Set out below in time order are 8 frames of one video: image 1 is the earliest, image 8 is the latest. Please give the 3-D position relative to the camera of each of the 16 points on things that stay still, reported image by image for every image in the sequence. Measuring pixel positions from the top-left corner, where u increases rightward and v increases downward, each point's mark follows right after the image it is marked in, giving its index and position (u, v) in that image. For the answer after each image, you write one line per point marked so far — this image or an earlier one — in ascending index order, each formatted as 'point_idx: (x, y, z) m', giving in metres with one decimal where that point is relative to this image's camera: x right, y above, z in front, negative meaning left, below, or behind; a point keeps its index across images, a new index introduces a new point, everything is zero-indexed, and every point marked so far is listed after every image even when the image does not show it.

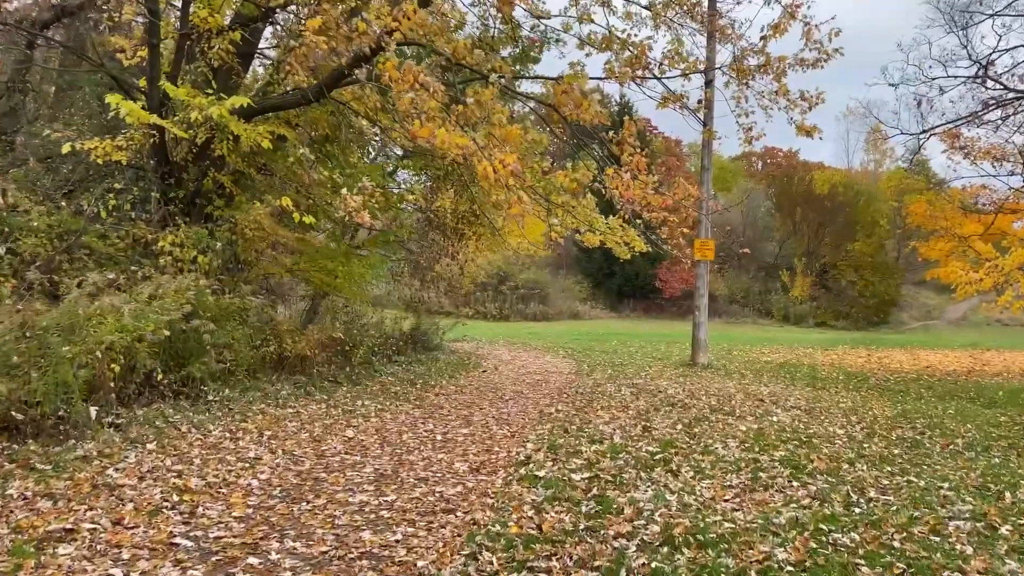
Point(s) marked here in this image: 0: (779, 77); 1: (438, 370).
0: (+3.6, +2.9, +10.7) m
1: (-1.4, -1.6, +15.4) m
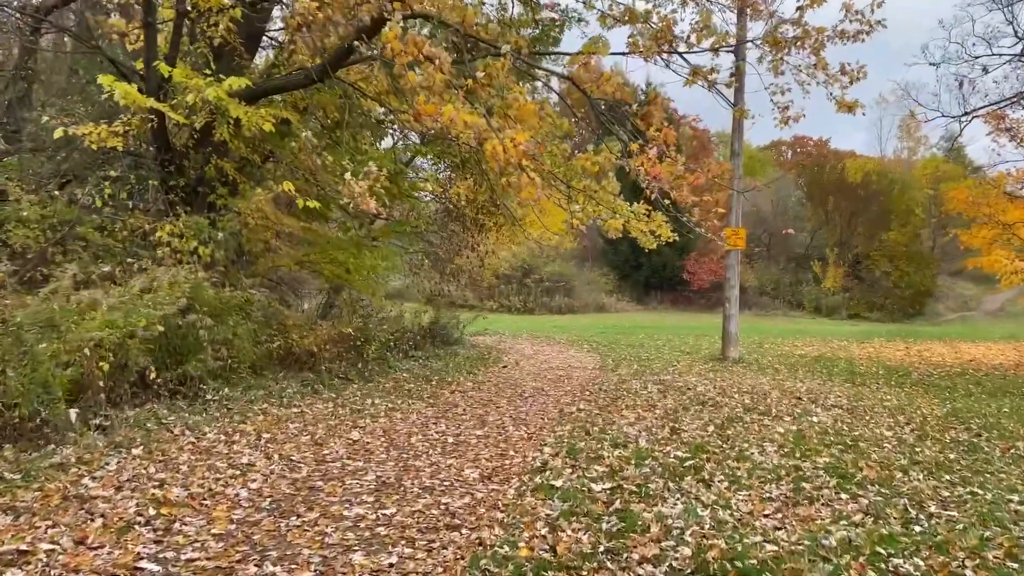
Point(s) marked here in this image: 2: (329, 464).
0: (+3.9, +3.0, +9.9) m
1: (-1.0, -1.5, +14.8) m
2: (-1.6, -1.5, +6.8) m
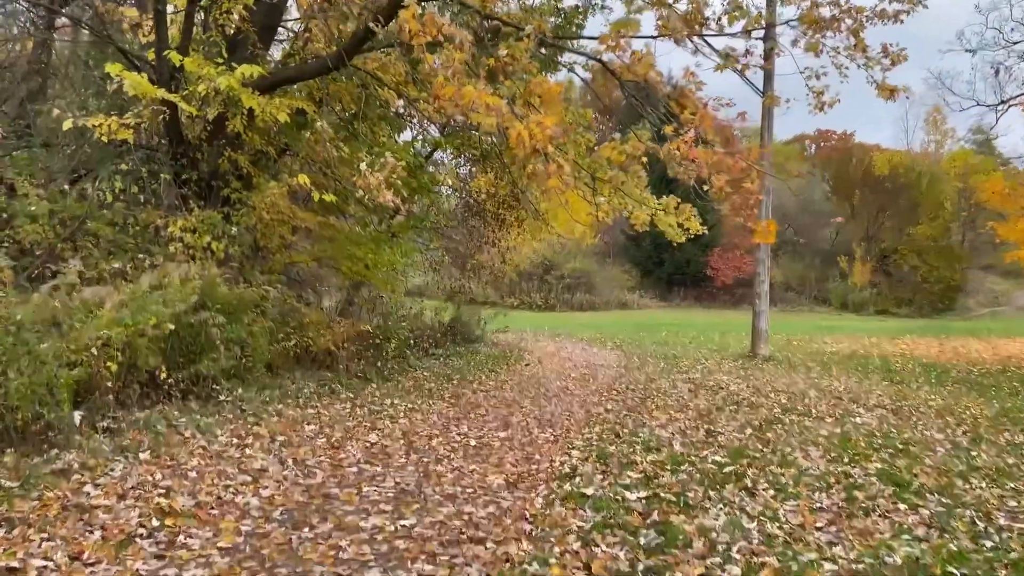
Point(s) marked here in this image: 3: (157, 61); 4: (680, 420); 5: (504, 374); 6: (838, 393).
0: (+4.1, +3.1, +9.4) m
1: (-0.6, -1.4, +14.4) m
2: (-1.4, -1.5, +6.4) m
3: (-4.2, +2.7, +9.3) m
4: (+1.8, -1.4, +8.2) m
5: (-0.1, -1.5, +13.3) m
6: (+4.3, -1.4, +10.3) m
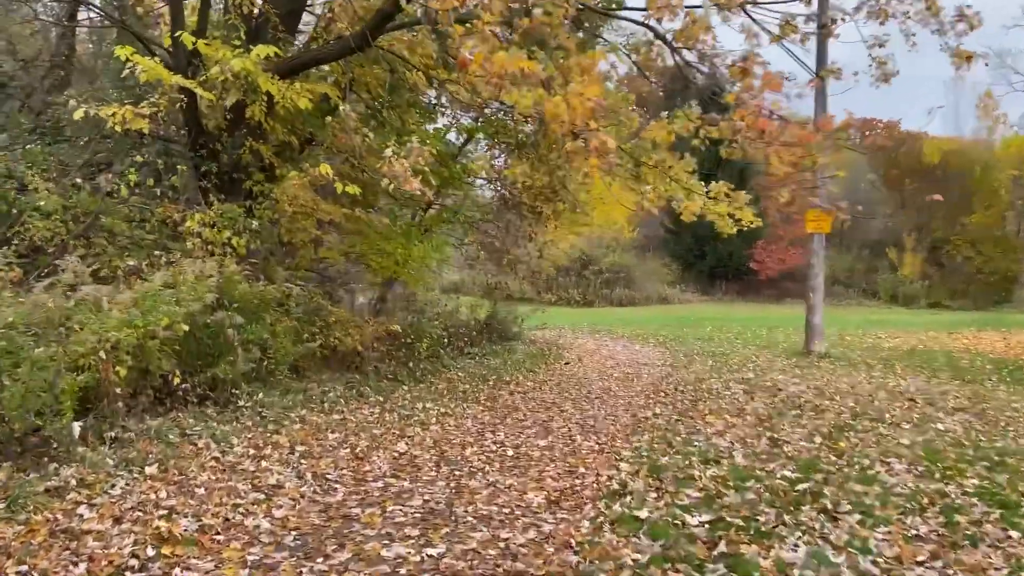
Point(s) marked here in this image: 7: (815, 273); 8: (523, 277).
0: (+4.5, +3.2, +8.5) m
1: (+0.1, -1.3, +13.7) m
2: (-1.1, -1.4, +5.8) m
3: (-3.8, +2.7, +8.8) m
4: (+2.2, -1.3, +7.4) m
5: (+0.5, -1.4, +12.7) m
6: (+4.8, -1.3, +9.5) m
7: (+5.8, +0.3, +15.0) m
8: (+0.3, +0.3, +18.3) m
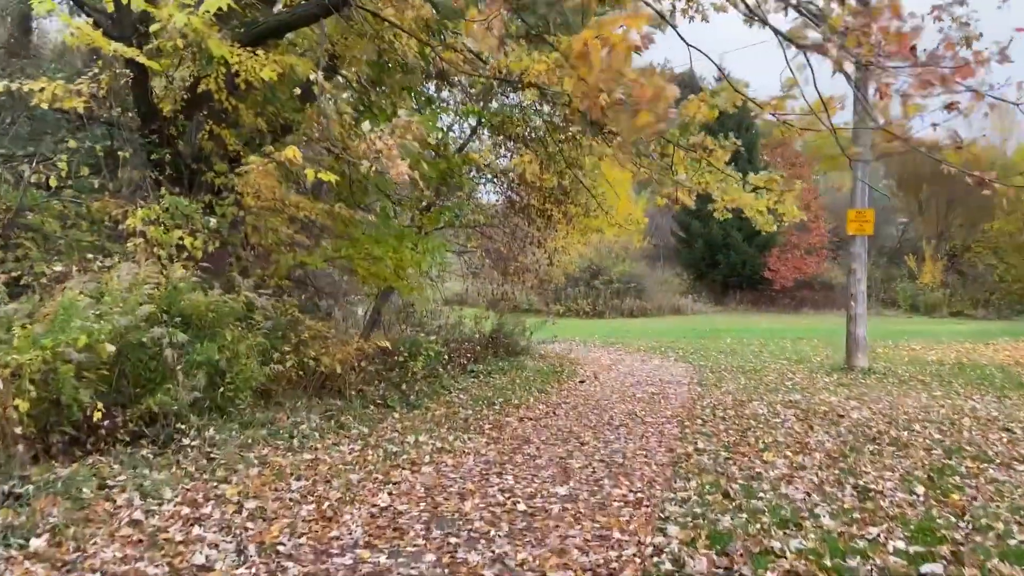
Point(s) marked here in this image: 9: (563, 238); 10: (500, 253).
0: (+4.6, +3.1, +7.0) m
1: (+0.2, -1.5, +12.2) m
2: (-1.0, -1.5, +4.3) m
3: (-3.7, +2.6, +7.4) m
4: (+2.2, -1.4, +5.9) m
5: (+0.6, -1.5, +11.2) m
6: (+4.9, -1.3, +7.9) m
7: (+5.9, +0.1, +13.5) m
8: (+0.4, 0.0, +16.8) m
9: (+1.0, +1.0, +15.4) m
10: (-0.2, +0.7, +15.1) m
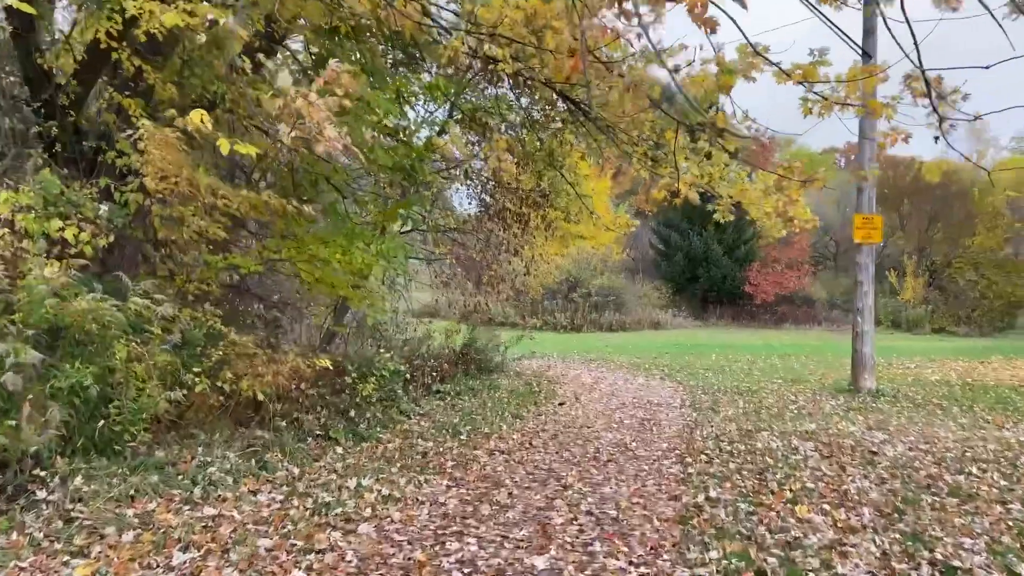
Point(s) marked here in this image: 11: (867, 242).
0: (+4.4, +3.0, +5.8) m
1: (-0.2, -1.6, +10.8) m
2: (-1.1, -1.5, +2.8) m
3: (-4.0, +2.6, +5.9) m
4: (+2.0, -1.4, +4.6) m
5: (+0.2, -1.6, +9.8) m
6: (+4.6, -1.5, +6.6) m
7: (+5.5, -0.1, +12.3) m
8: (-0.1, -0.2, +15.4) m
9: (+0.5, +0.8, +14.0) m
10: (-0.7, +0.5, +13.7) m
11: (+5.4, +0.7, +12.0) m
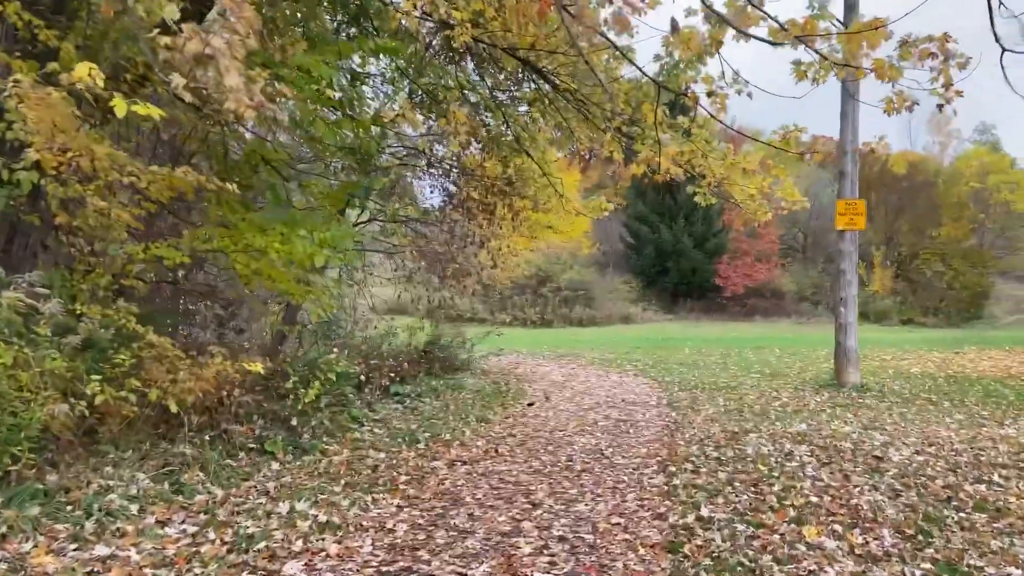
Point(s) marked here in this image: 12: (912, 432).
0: (+4.1, +3.1, +5.1) m
1: (-0.7, -1.5, +10.0) m
2: (-1.3, -1.4, +2.0) m
3: (-4.3, +2.6, +5.0) m
4: (+1.8, -1.3, +3.8) m
5: (-0.2, -1.5, +9.0) m
6: (+4.3, -1.3, +6.0) m
7: (+5.0, +0.1, +11.7) m
8: (-0.7, -0.1, +14.6) m
9: (-0.1, +0.9, +13.2) m
10: (-1.3, +0.6, +12.8) m
11: (+4.9, +0.9, +11.4) m
12: (+3.8, -1.4, +7.5) m
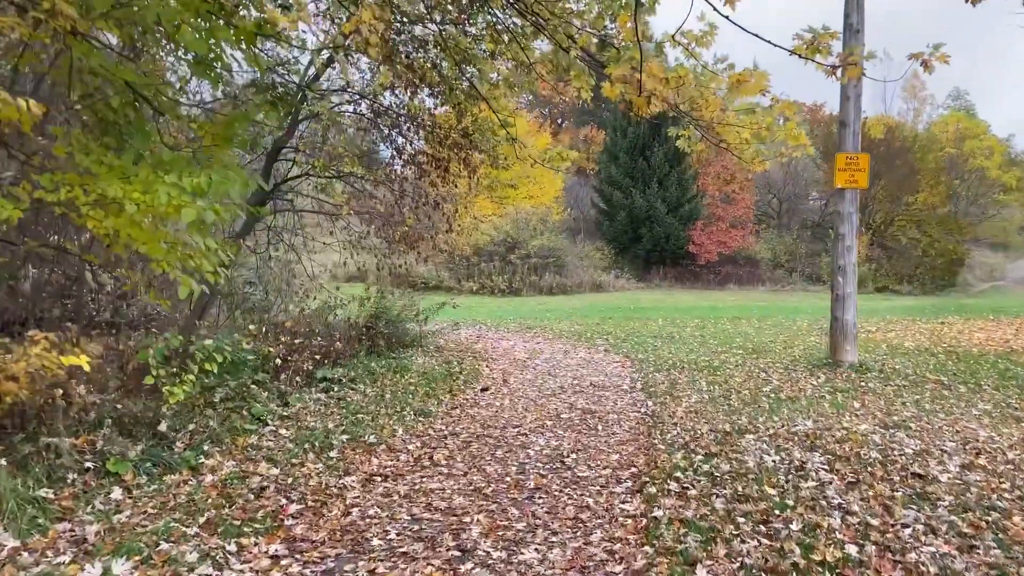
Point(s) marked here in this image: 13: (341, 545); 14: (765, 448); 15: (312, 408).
0: (+3.7, +3.3, +3.6) m
1: (-1.2, -1.1, +8.5) m
2: (-1.6, -1.4, +0.4) m
3: (-4.6, +2.8, +3.1) m
4: (+1.5, -1.2, +2.4) m
5: (-0.7, -1.2, +7.4) m
6: (+3.9, -1.1, +4.6) m
7: (+4.4, +0.5, +10.3) m
8: (-1.4, +0.5, +13.0) m
9: (-0.7, +1.4, +11.6) m
10: (-1.9, +1.1, +11.2) m
11: (+4.3, +1.3, +9.9) m
12: (+3.3, -1.1, +6.1) m
13: (-0.9, -1.3, +4.1) m
14: (+1.8, -1.1, +5.6) m
15: (-1.8, -1.1, +7.1) m
